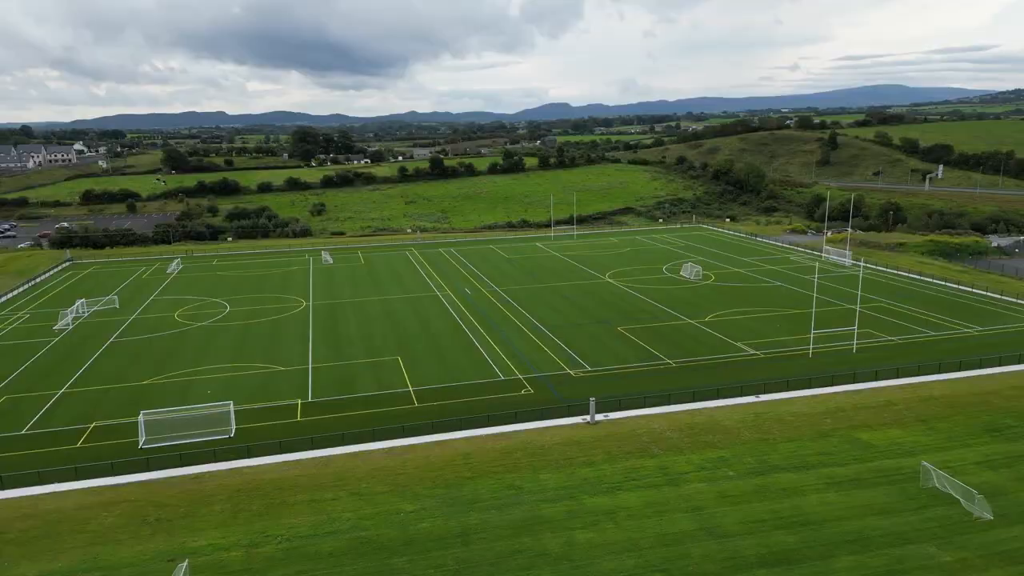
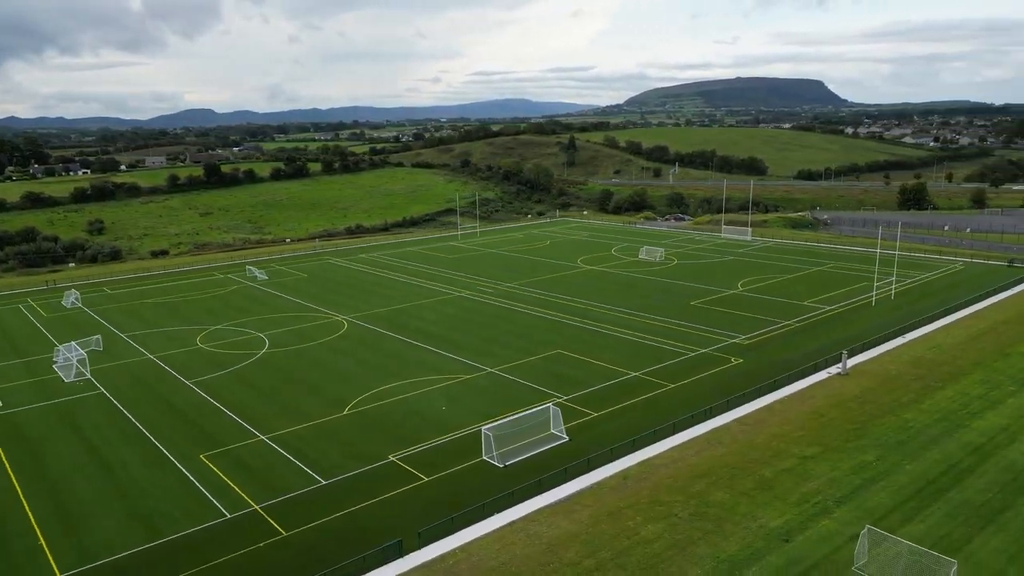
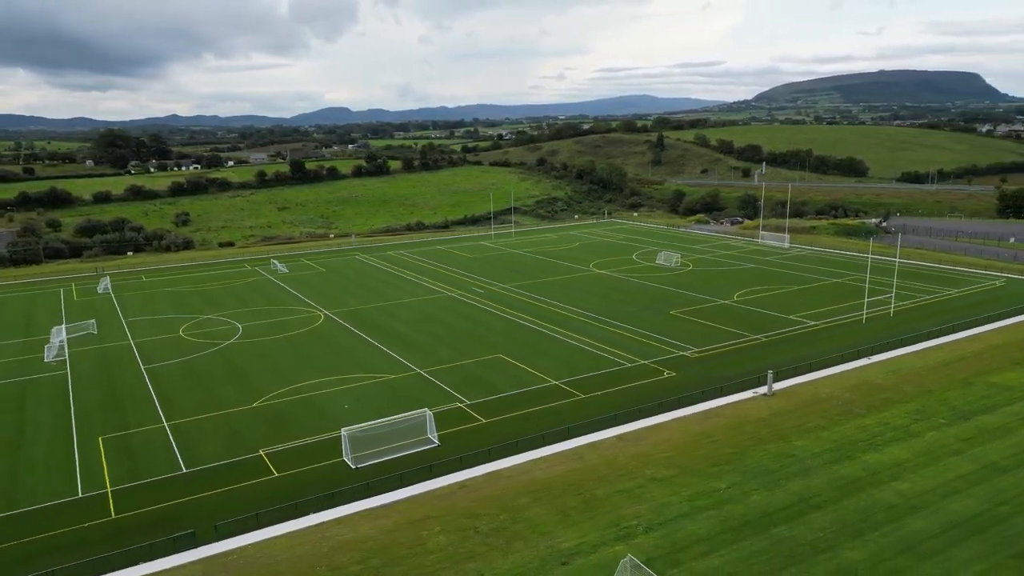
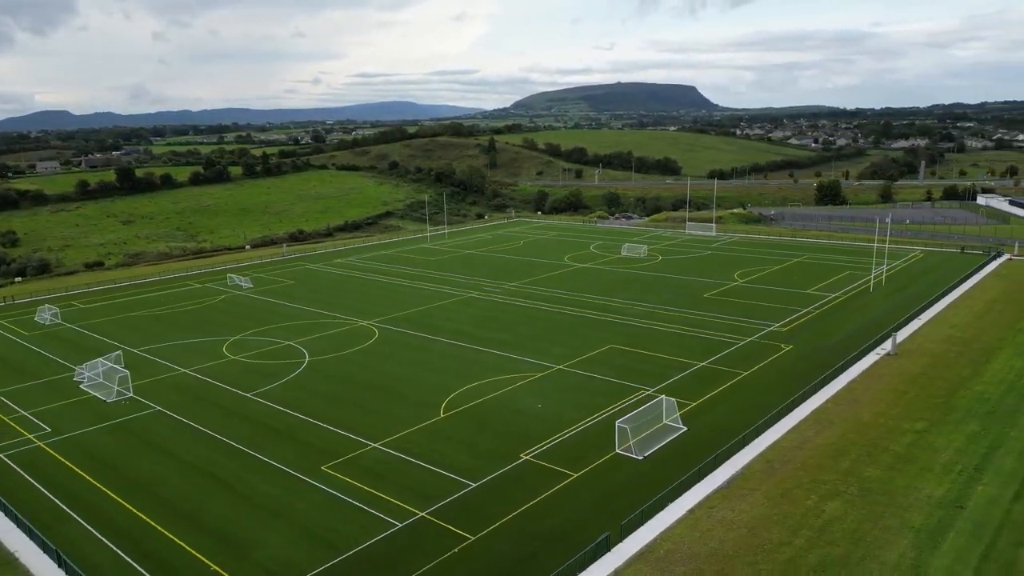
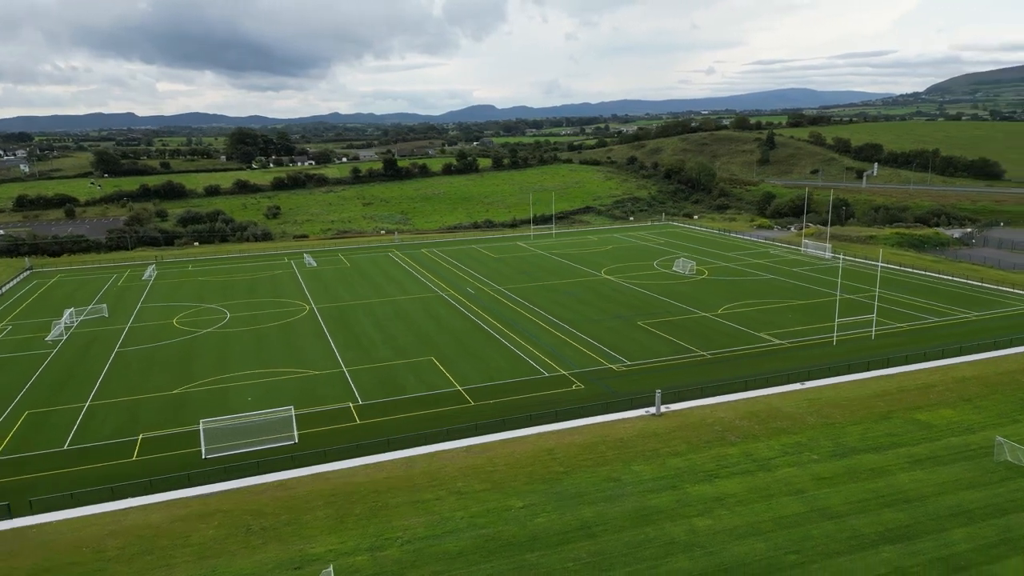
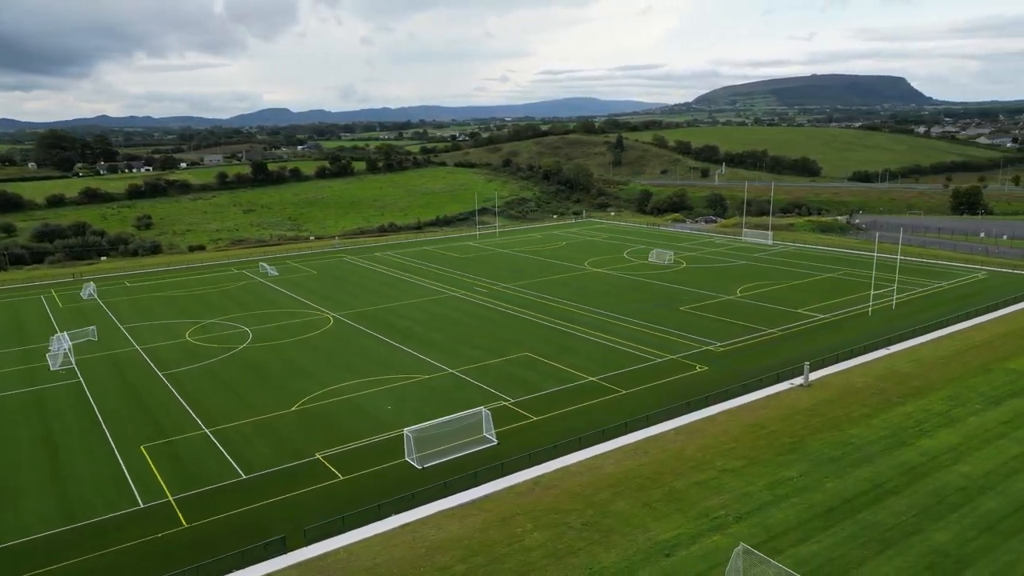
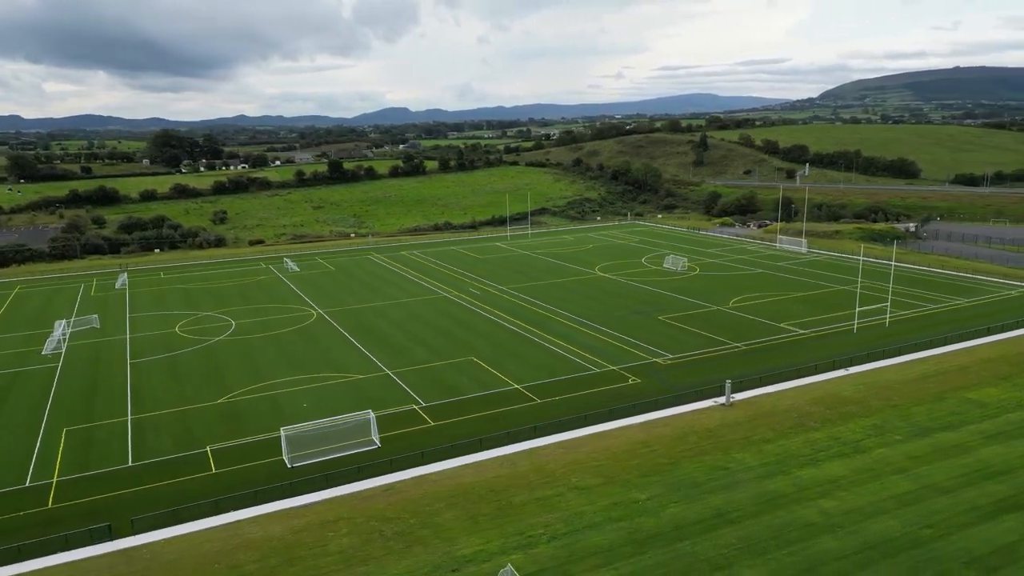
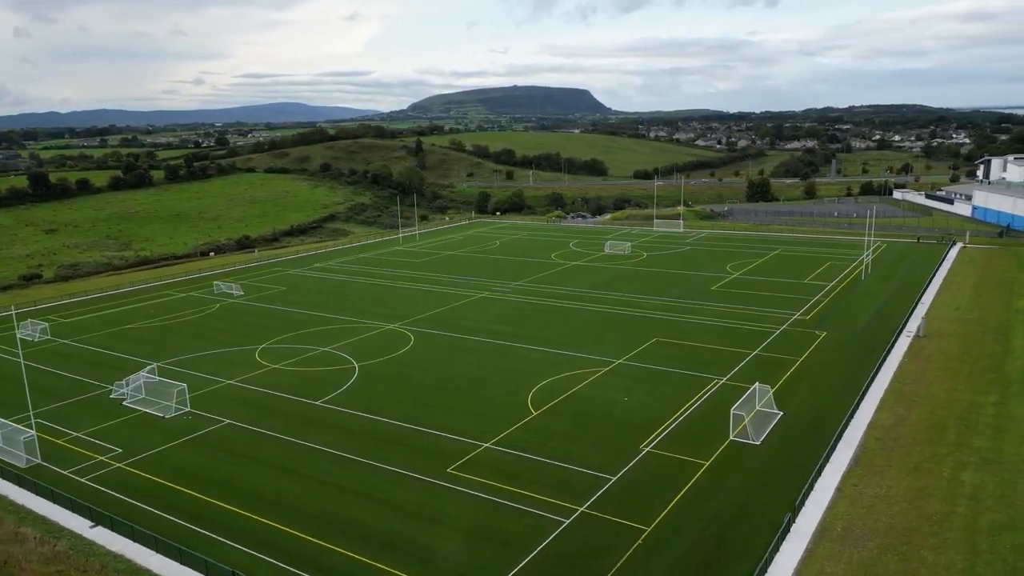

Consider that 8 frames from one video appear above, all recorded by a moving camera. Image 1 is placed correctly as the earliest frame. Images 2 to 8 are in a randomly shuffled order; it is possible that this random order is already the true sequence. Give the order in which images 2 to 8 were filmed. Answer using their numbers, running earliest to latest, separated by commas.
5, 7, 3, 6, 2, 4, 8
